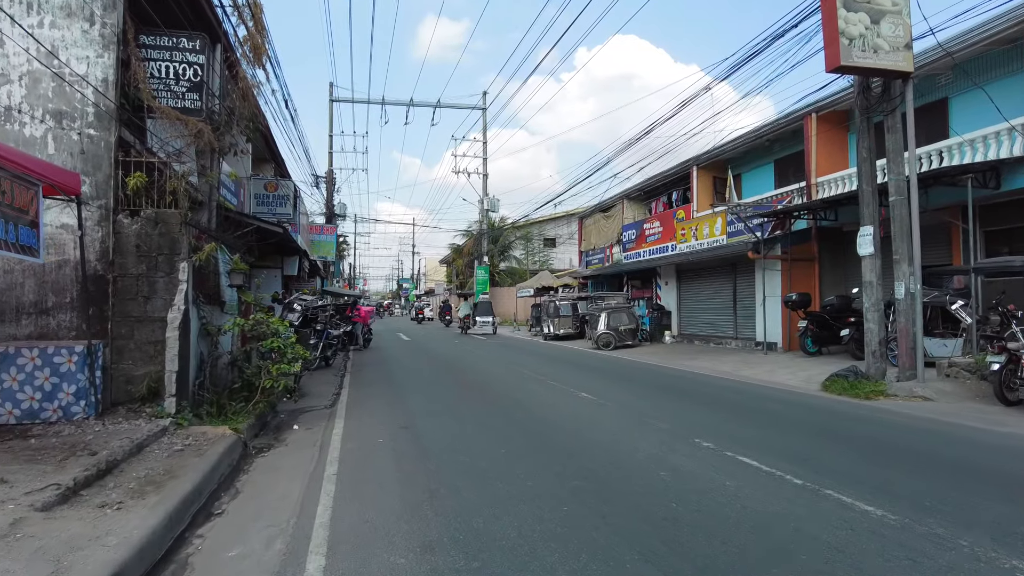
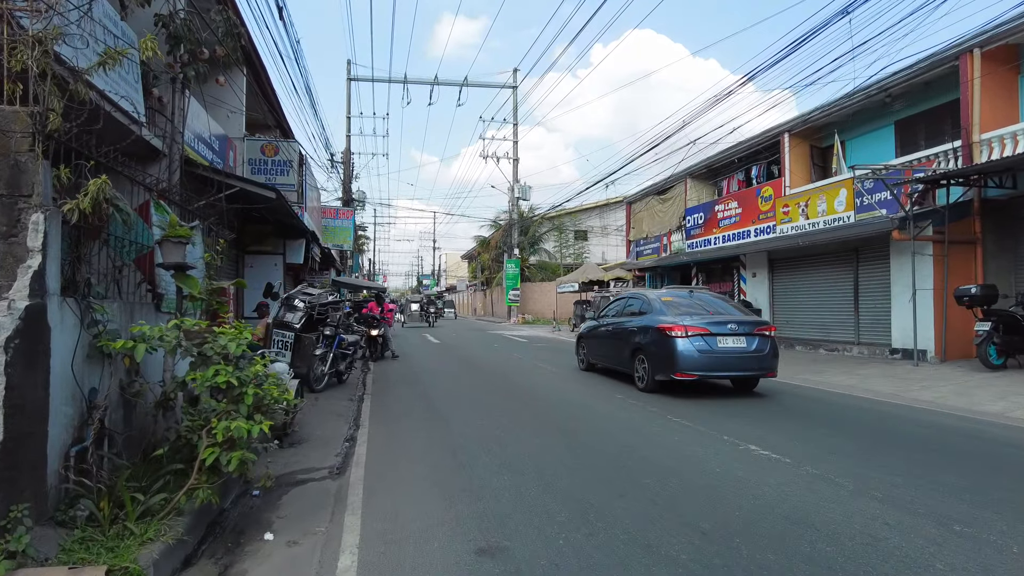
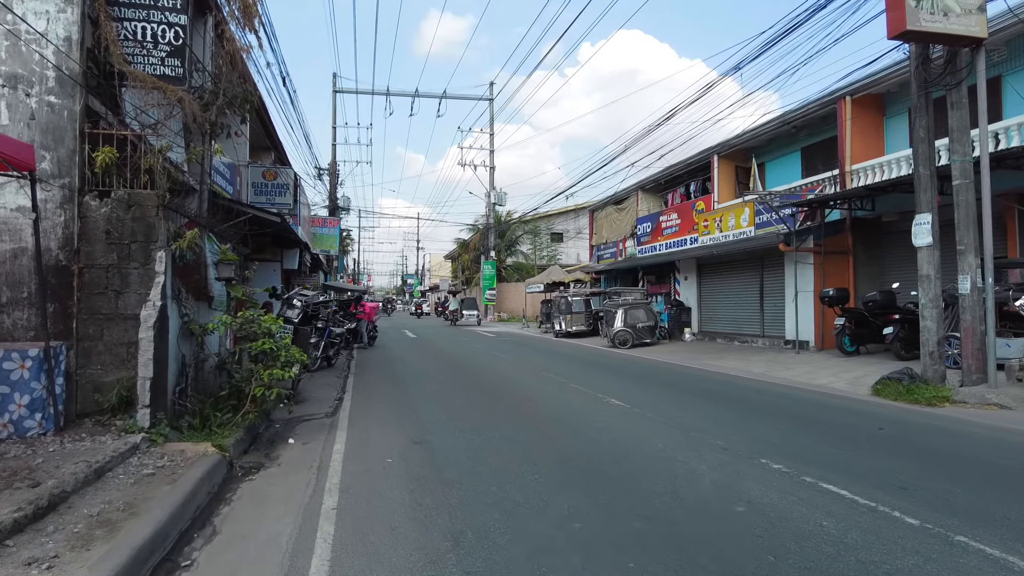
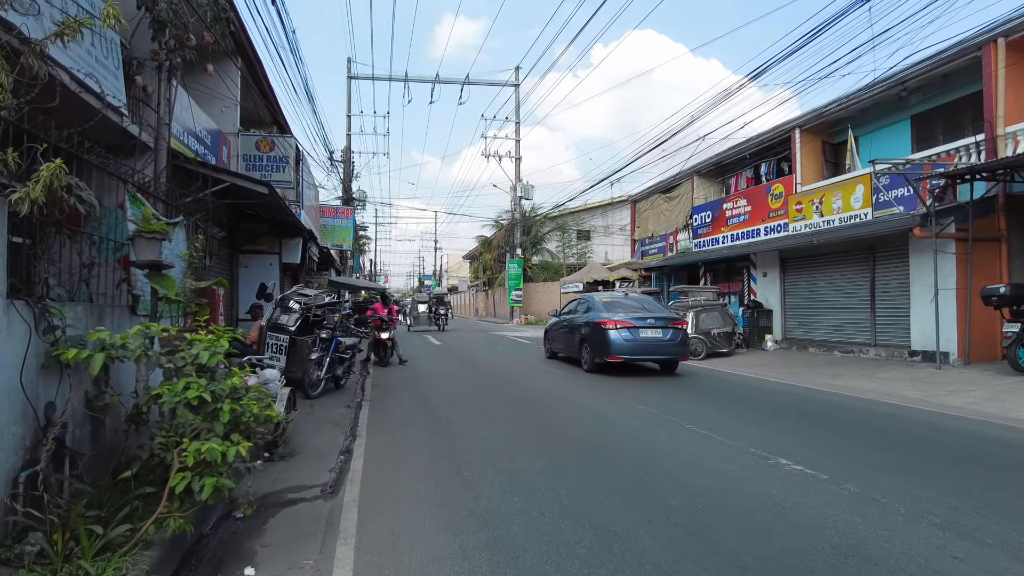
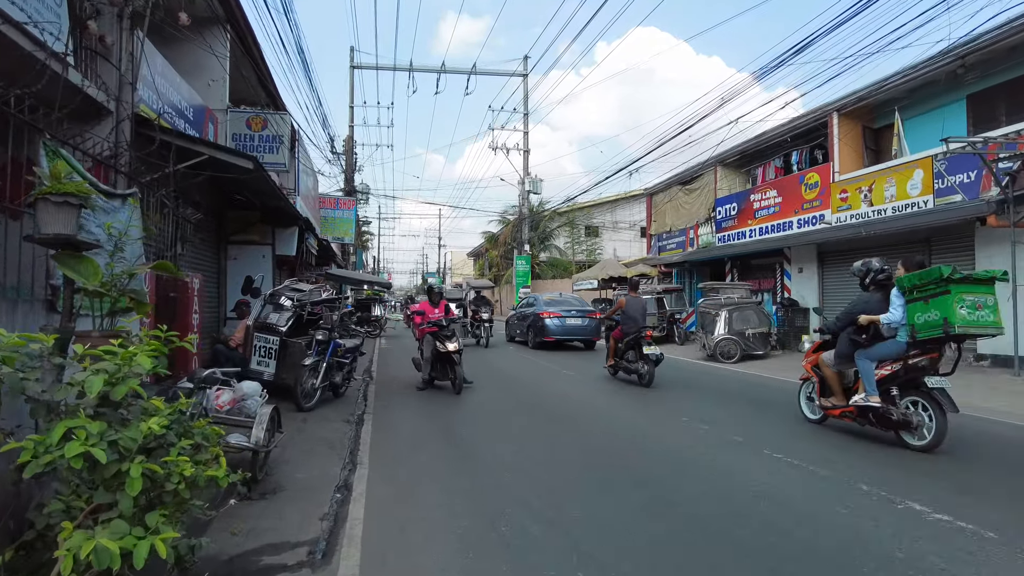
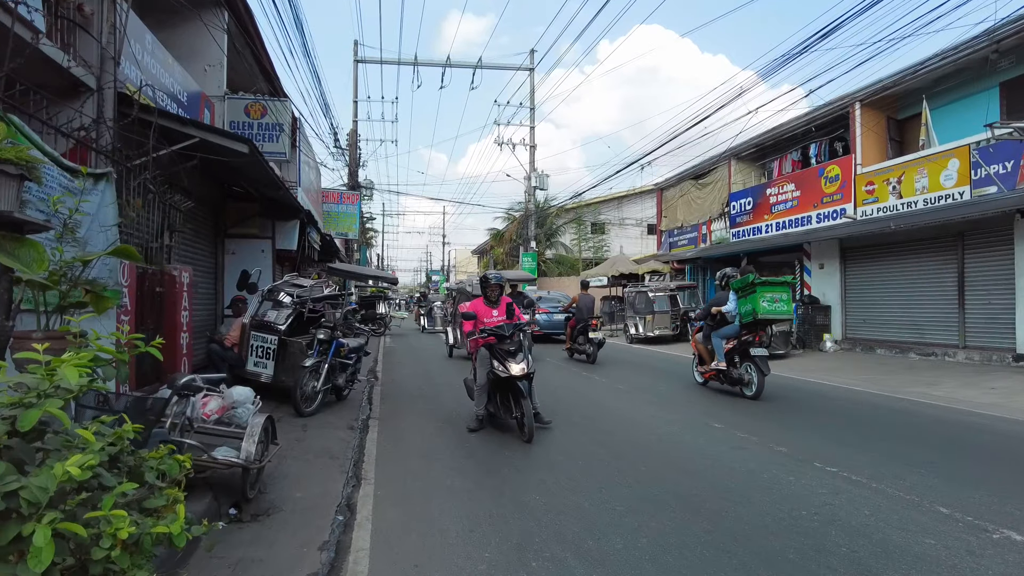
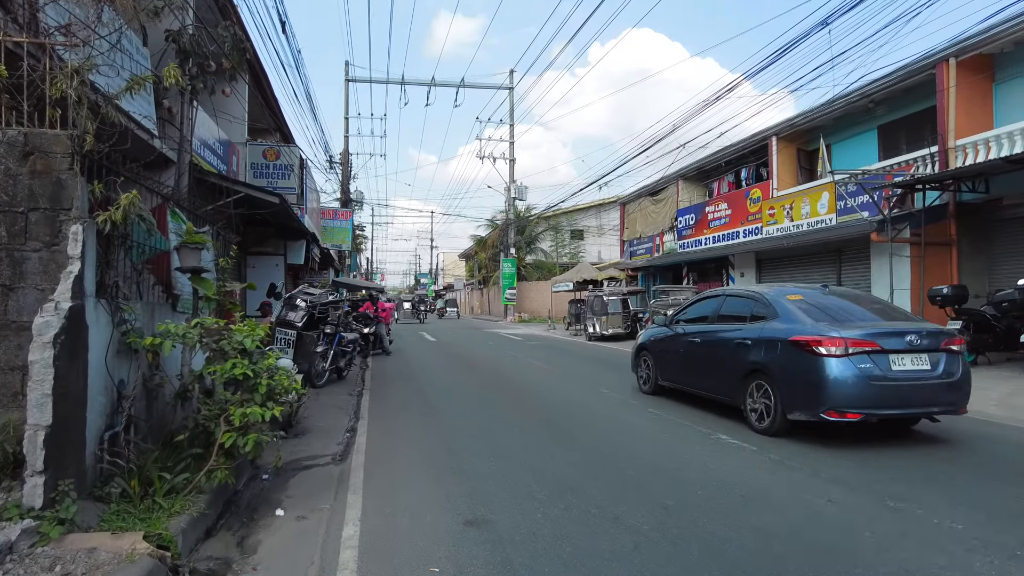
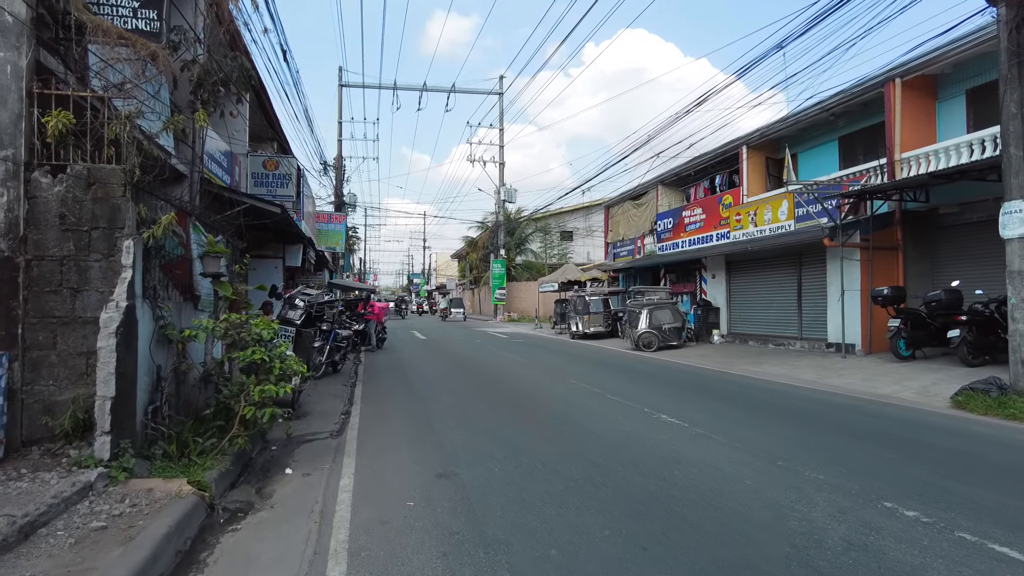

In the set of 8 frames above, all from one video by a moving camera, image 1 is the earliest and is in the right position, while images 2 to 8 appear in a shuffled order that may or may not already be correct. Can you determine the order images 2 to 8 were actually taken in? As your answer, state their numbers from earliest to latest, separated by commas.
3, 8, 7, 2, 4, 5, 6
